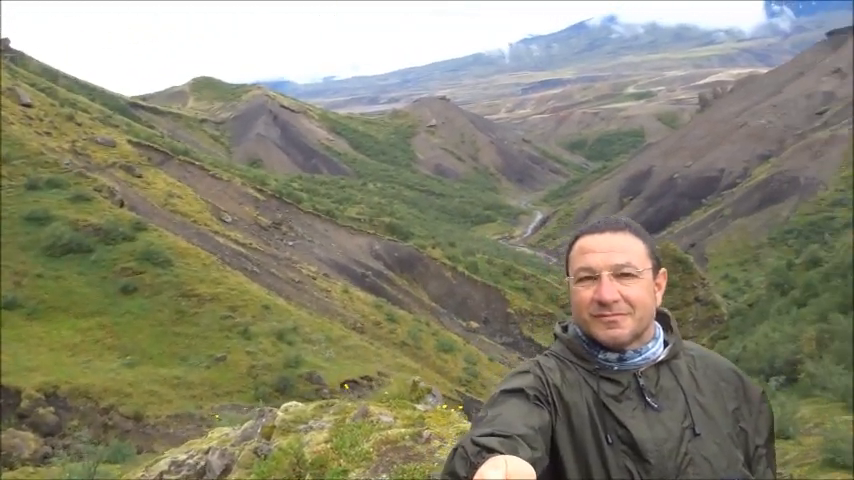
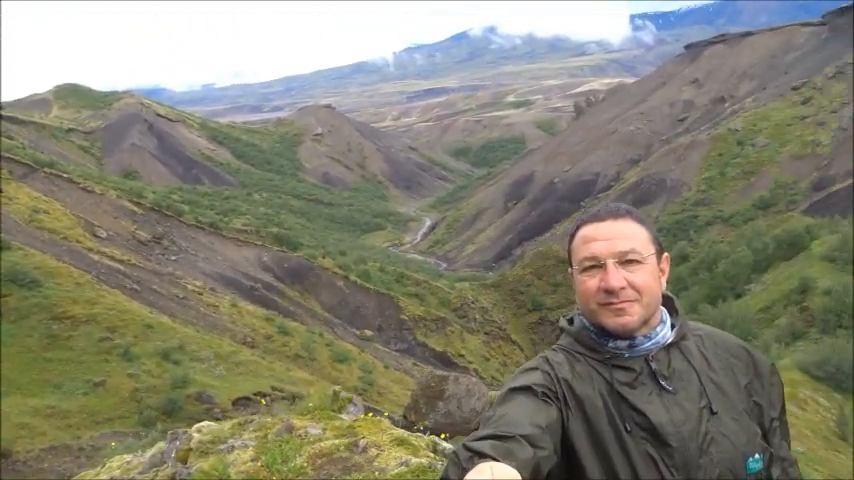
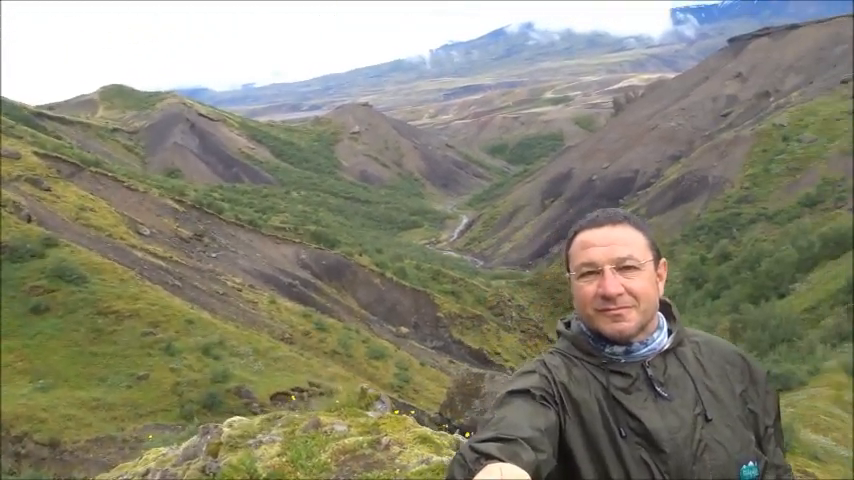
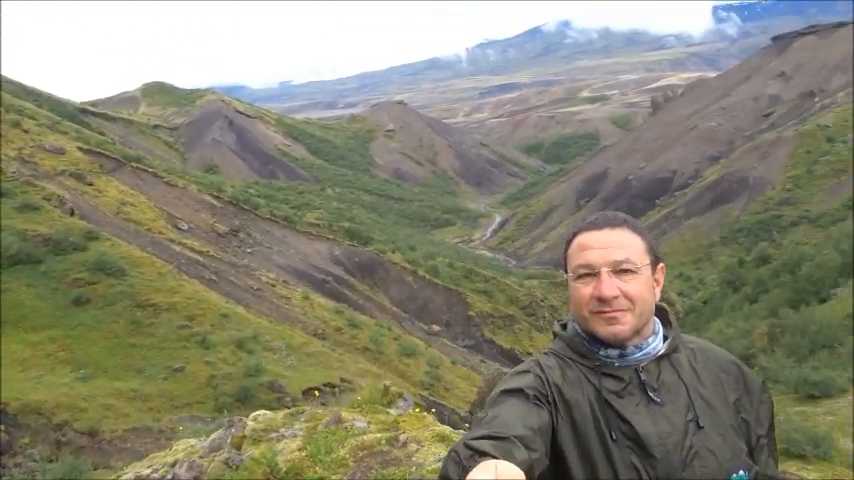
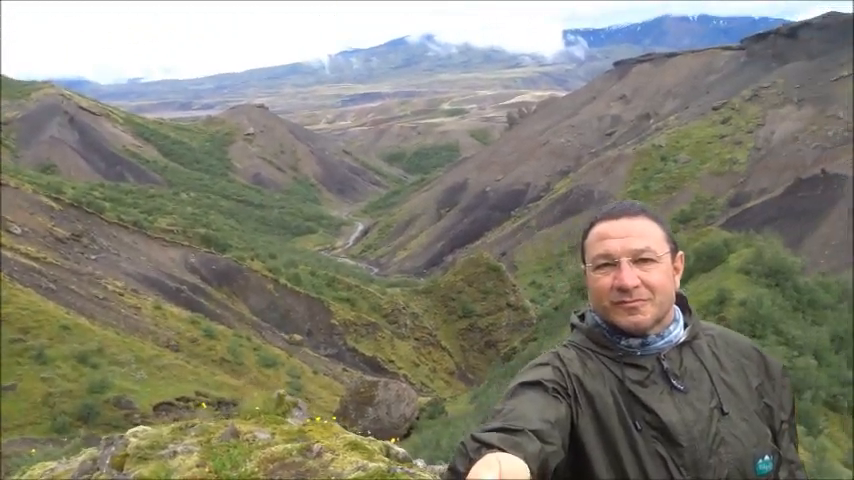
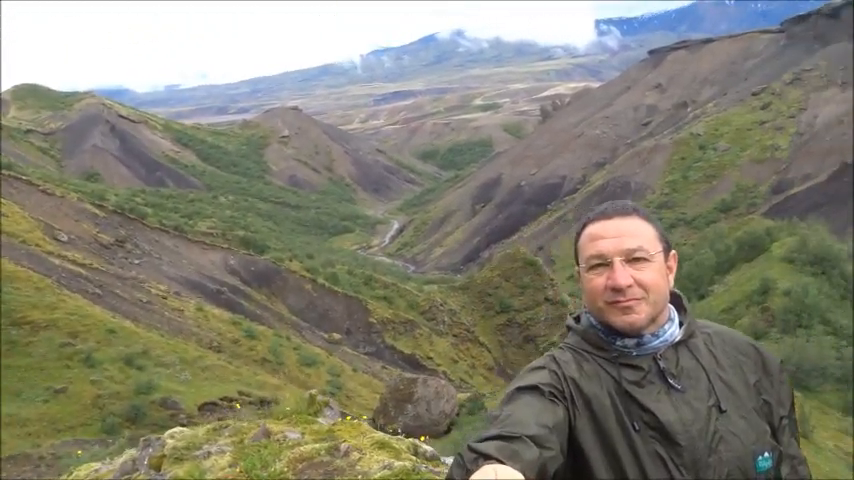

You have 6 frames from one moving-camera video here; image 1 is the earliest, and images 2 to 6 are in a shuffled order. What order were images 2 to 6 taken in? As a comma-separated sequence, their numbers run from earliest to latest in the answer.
4, 3, 2, 6, 5
